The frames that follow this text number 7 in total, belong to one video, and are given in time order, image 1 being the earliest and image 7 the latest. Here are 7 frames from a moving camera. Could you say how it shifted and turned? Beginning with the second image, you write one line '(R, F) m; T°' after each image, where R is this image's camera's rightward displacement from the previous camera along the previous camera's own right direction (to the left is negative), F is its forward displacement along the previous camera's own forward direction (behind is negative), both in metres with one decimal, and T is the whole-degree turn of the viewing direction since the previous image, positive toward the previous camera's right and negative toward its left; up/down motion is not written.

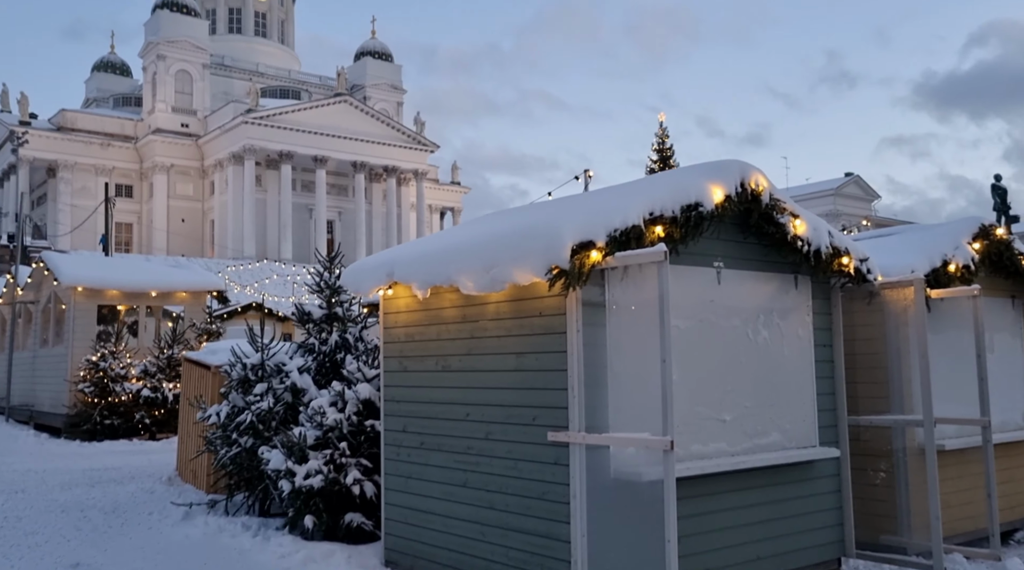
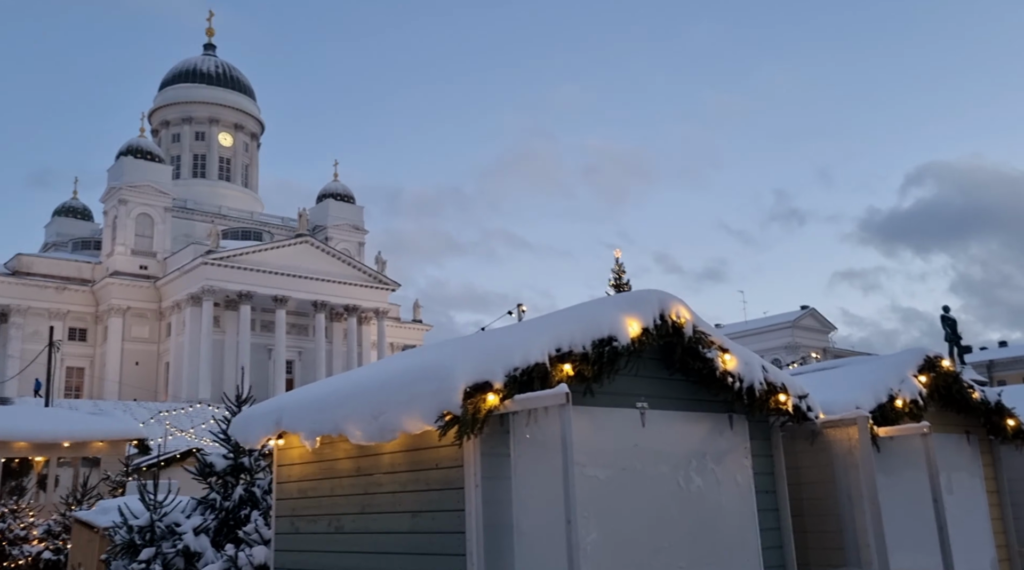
(+0.4, +0.6) m; +2°
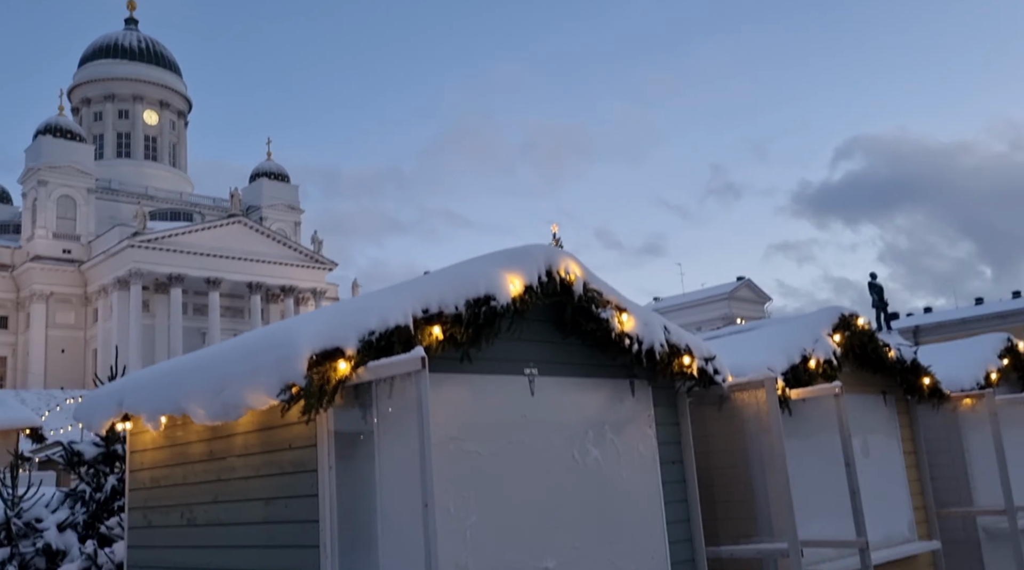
(+0.4, +0.6) m; +4°
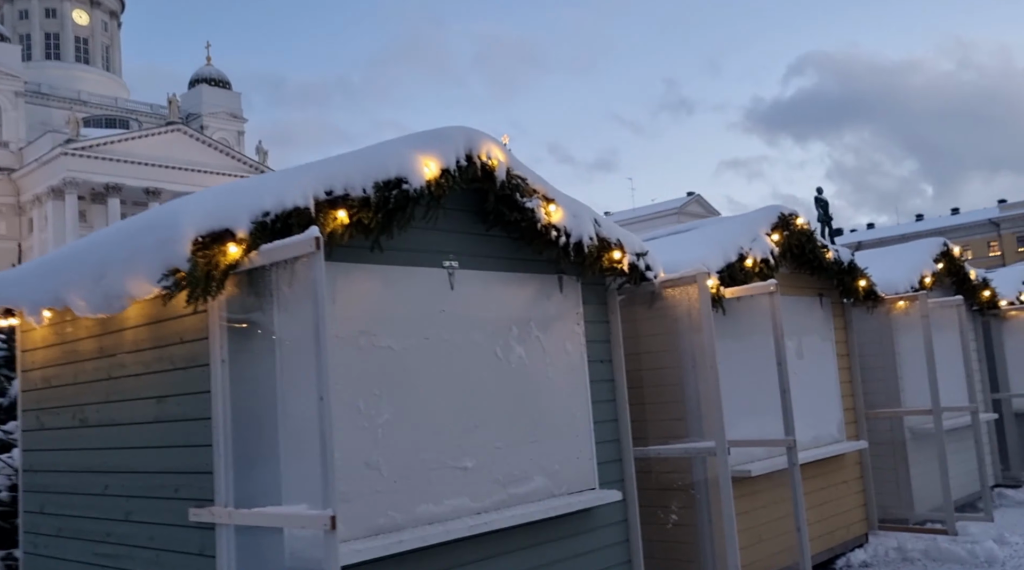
(+0.2, +0.3) m; +3°
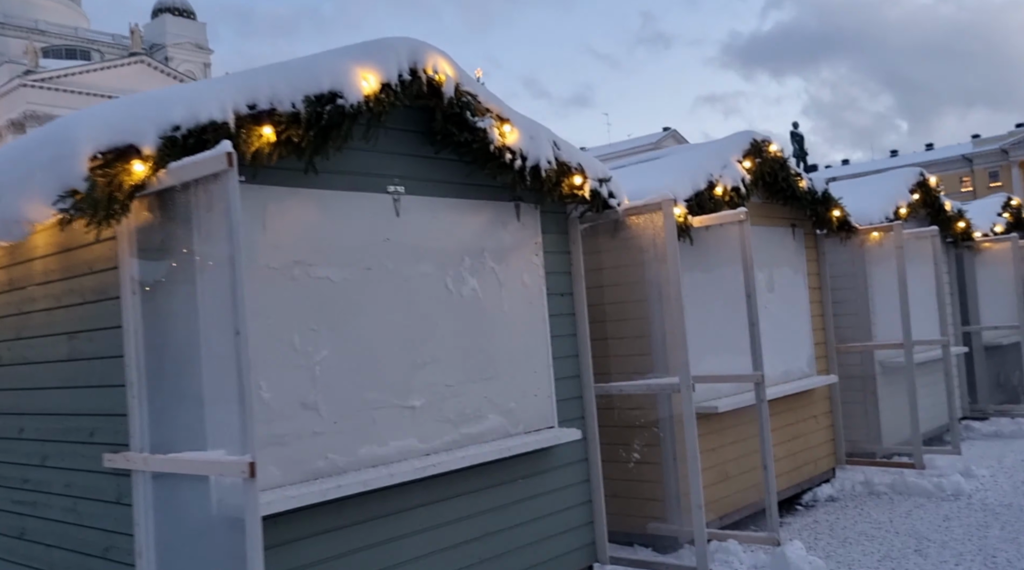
(+0.1, +0.3) m; +2°
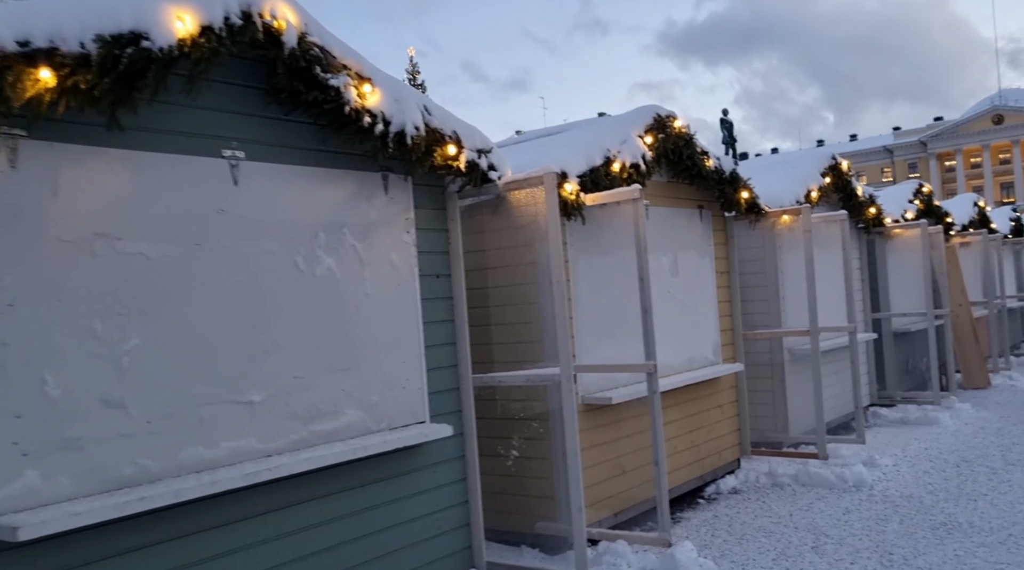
(+0.3, +0.5) m; +4°
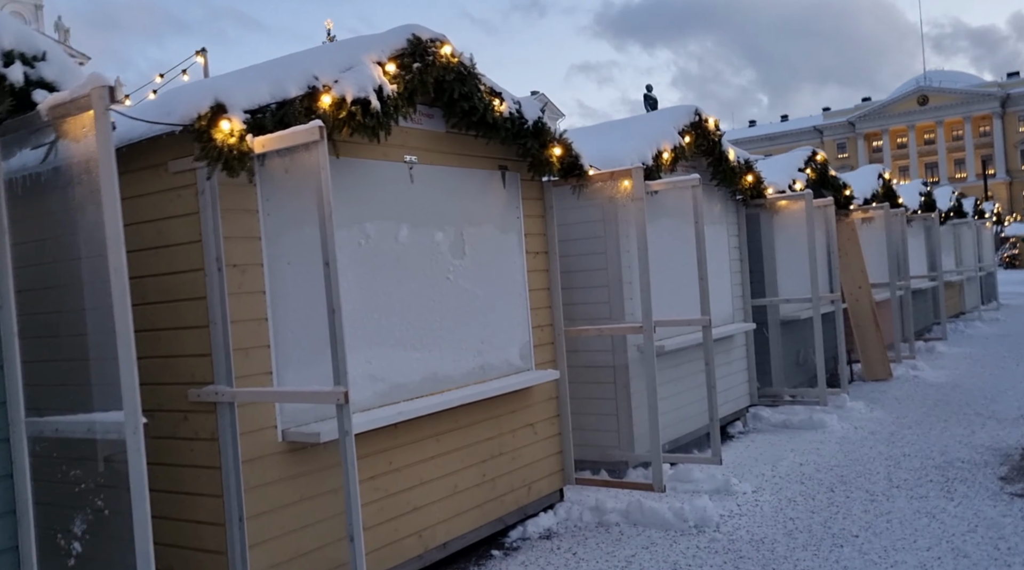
(+1.3, +1.9) m; +4°
